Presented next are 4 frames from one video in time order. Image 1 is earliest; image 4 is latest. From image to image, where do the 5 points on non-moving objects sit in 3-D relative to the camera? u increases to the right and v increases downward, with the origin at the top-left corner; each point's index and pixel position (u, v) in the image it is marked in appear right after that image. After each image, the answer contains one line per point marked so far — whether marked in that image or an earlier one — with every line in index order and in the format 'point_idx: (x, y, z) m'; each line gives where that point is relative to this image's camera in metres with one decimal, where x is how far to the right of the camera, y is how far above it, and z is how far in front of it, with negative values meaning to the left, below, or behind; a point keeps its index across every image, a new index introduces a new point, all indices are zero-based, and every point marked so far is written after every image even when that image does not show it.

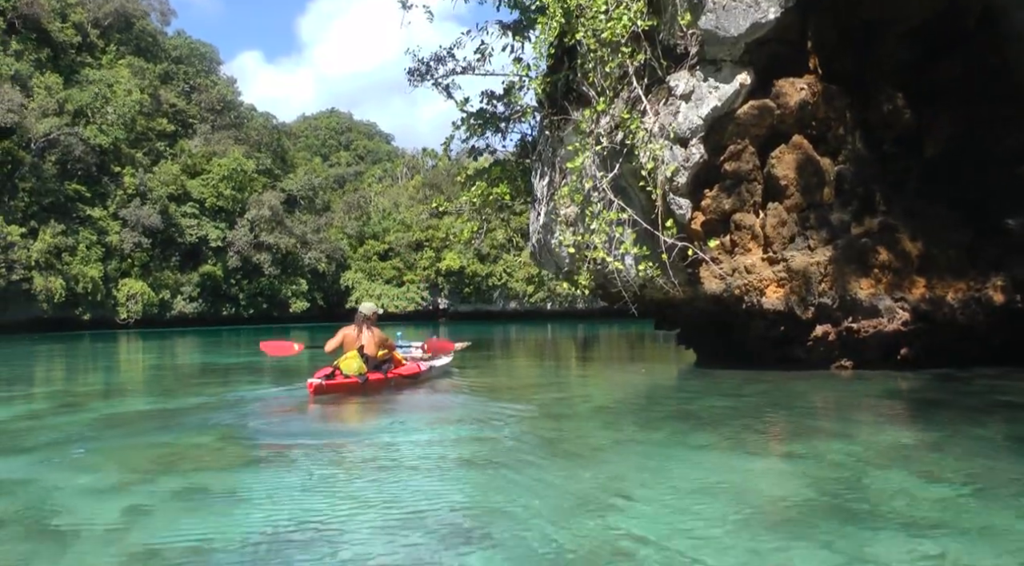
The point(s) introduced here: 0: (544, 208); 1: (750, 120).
0: (+0.4, +1.0, +12.1) m
1: (+2.8, +1.9, +10.4) m
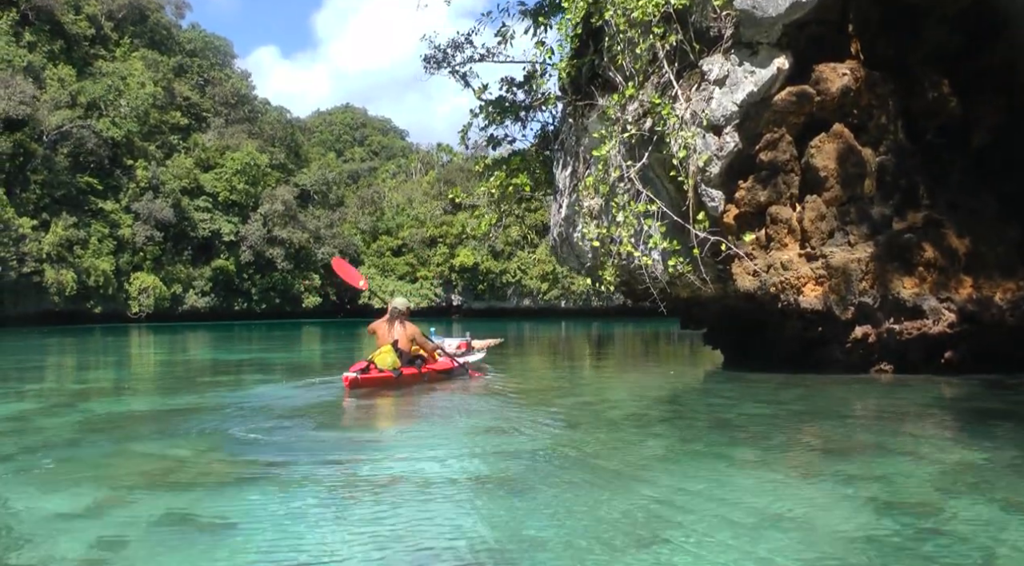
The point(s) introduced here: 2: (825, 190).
0: (+0.7, +1.1, +11.5) m
1: (+3.0, +1.9, +9.8) m
2: (+3.5, +1.1, +10.0) m
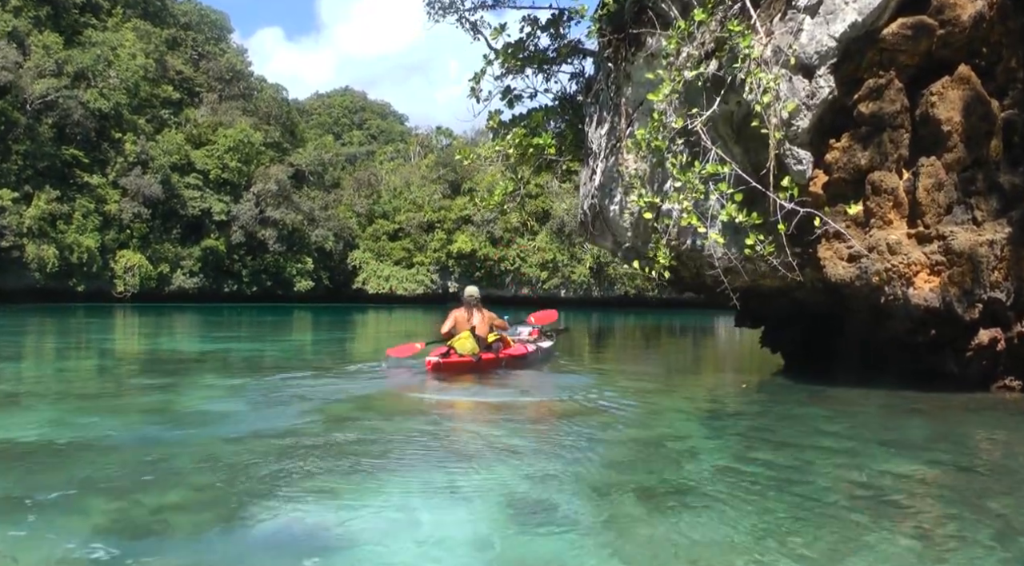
0: (+1.0, +1.3, +9.3) m
1: (+3.3, +2.0, +7.5) m
2: (+3.8, +1.1, +7.7) m
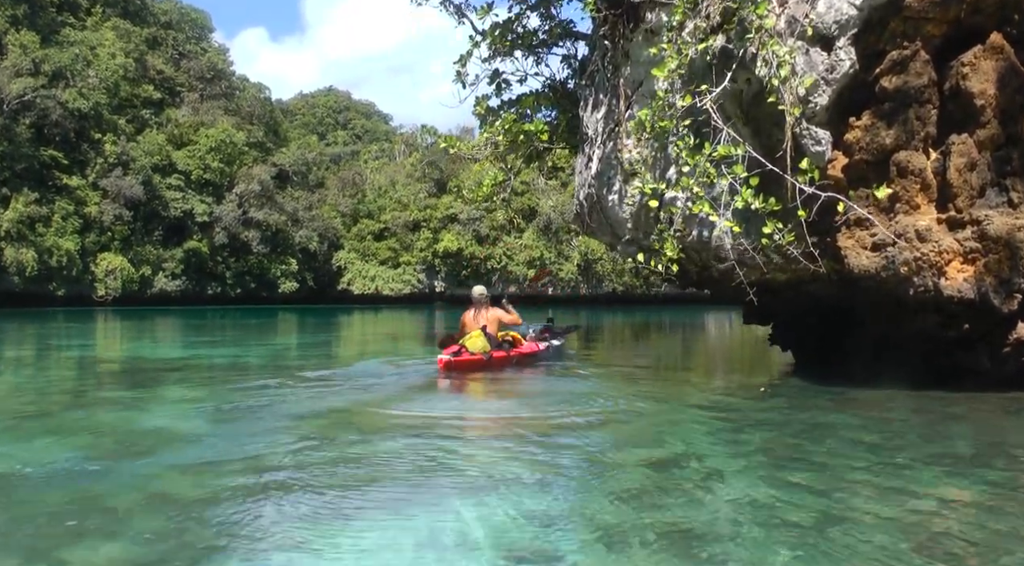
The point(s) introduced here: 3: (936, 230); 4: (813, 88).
0: (+0.9, +1.3, +8.6) m
1: (+3.2, +2.1, +6.9) m
2: (+3.7, +1.2, +7.1) m
3: (+3.4, +0.4, +7.1) m
4: (+2.3, +1.5, +6.8) m
